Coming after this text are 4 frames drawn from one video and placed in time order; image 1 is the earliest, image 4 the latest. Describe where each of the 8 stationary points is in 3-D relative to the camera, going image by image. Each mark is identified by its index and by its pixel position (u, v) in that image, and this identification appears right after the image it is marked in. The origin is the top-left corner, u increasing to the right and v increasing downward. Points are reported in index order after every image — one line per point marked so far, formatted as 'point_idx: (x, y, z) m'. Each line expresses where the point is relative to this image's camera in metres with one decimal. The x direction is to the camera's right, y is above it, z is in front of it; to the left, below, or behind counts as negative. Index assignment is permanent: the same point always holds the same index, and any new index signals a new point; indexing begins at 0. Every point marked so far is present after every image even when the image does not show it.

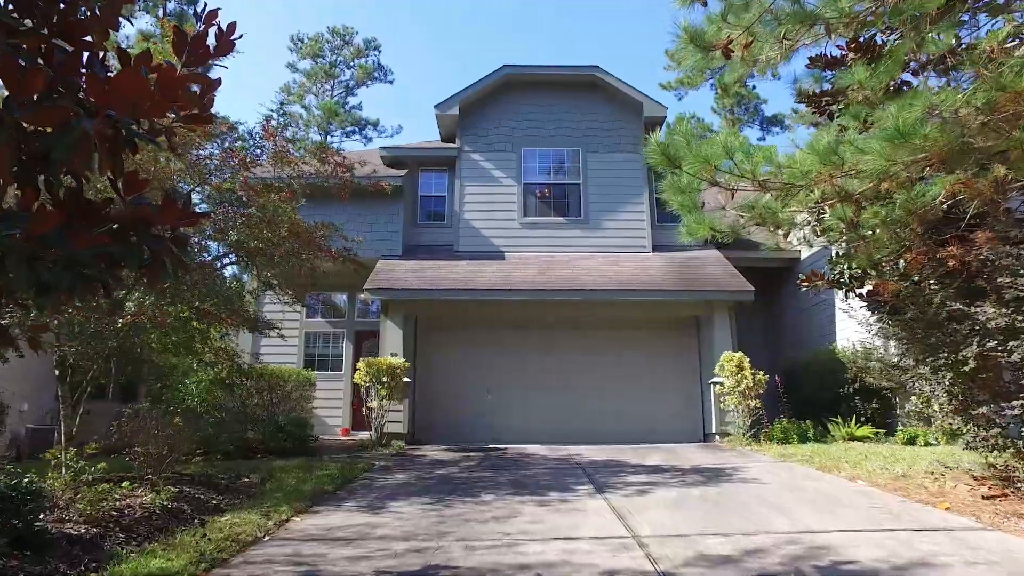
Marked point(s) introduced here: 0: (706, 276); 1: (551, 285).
0: (+3.5, +0.2, +11.3) m
1: (+0.7, +0.1, +10.8) m
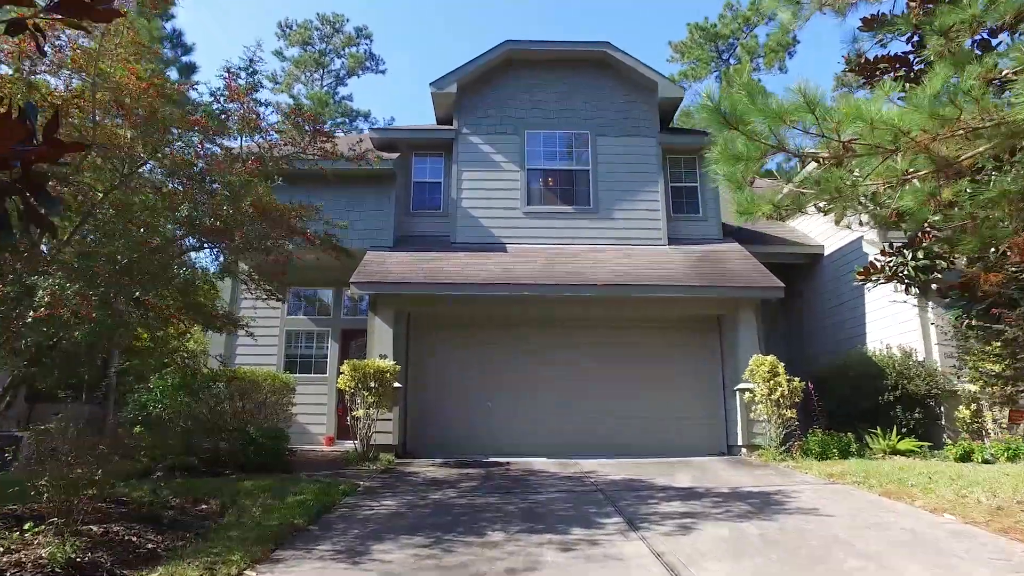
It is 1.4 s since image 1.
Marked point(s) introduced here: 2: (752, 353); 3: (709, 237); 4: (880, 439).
0: (+3.5, +0.3, +10.3) m
1: (+0.7, +0.1, +9.7) m
2: (+3.6, -0.9, +9.8) m
3: (+3.7, +0.9, +11.9) m
4: (+5.2, -2.1, +9.0) m
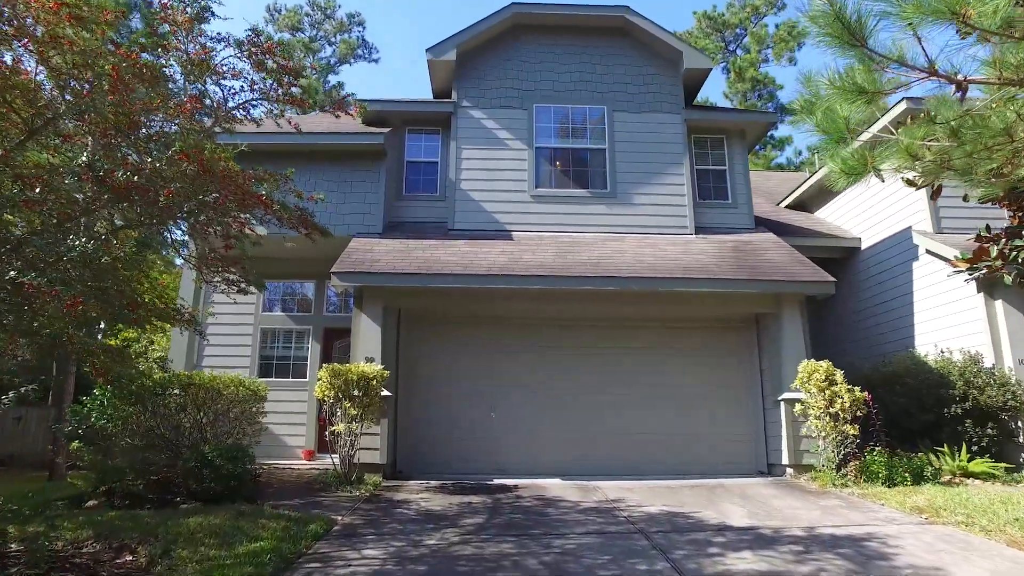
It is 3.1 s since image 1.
0: (+3.6, +0.4, +9.0) m
1: (+0.8, +0.2, +8.4) m
2: (+3.8, -0.9, +8.4) m
3: (+3.8, +1.0, +10.6) m
4: (+5.3, -2.1, +7.7) m
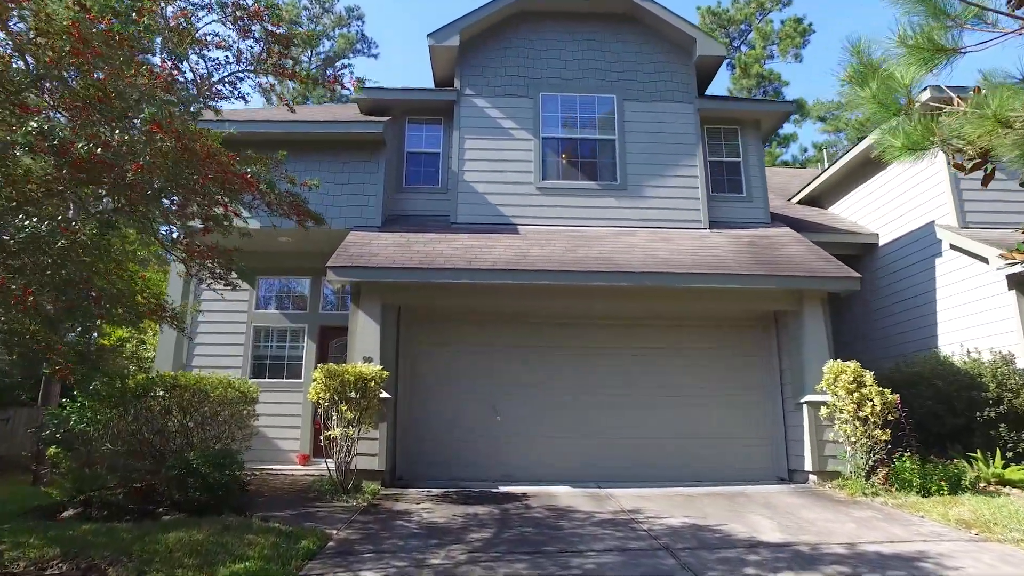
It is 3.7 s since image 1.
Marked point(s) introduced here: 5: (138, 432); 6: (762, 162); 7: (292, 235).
0: (+3.7, +0.4, +8.5) m
1: (+0.9, +0.3, +7.9) m
2: (+3.8, -0.8, +8.0) m
3: (+3.9, +1.1, +10.1) m
4: (+5.4, -2.0, +7.2) m
5: (-4.0, -1.5, +6.7) m
6: (+4.1, +2.1, +10.4) m
7: (-3.1, +0.8, +9.1) m
